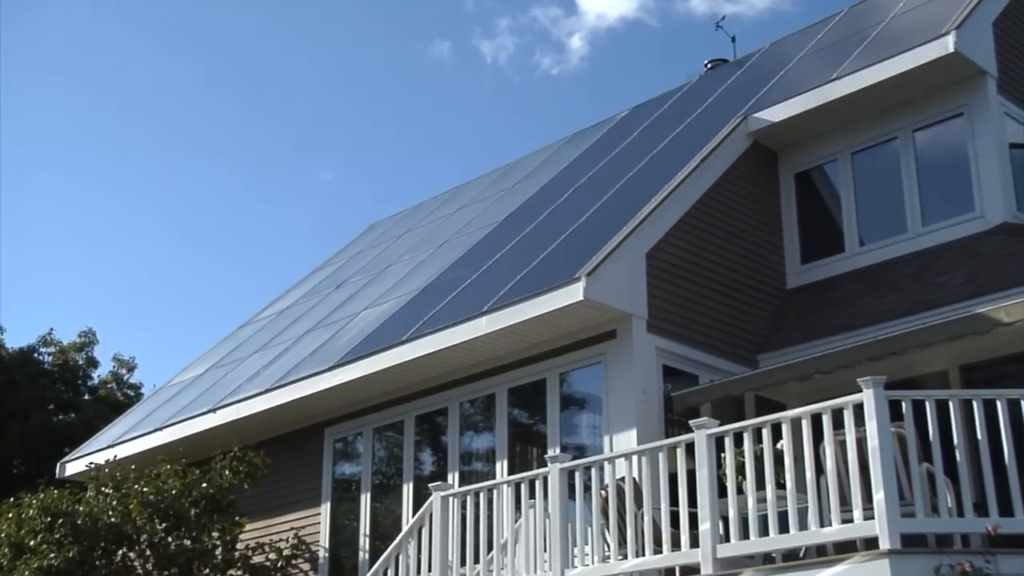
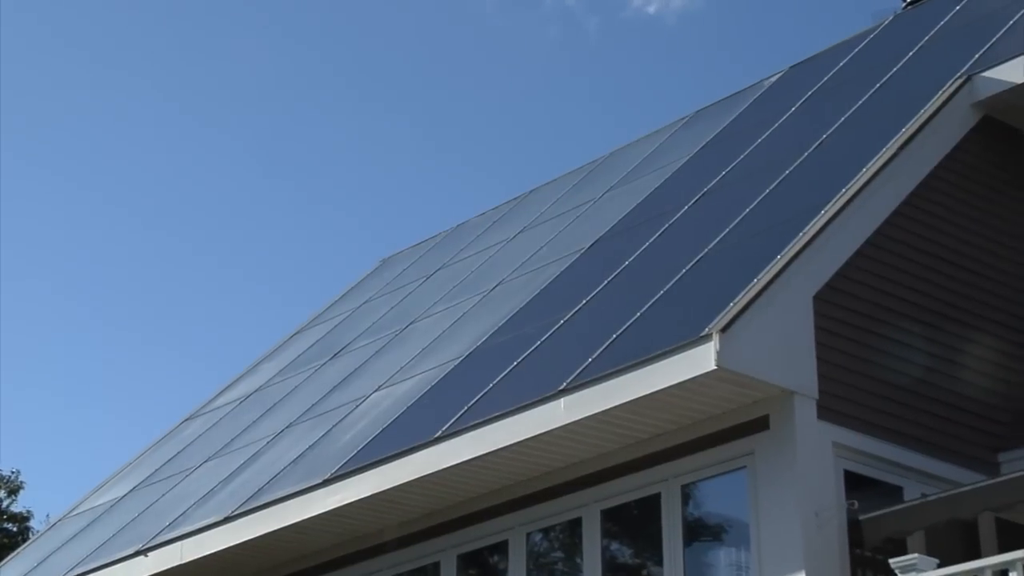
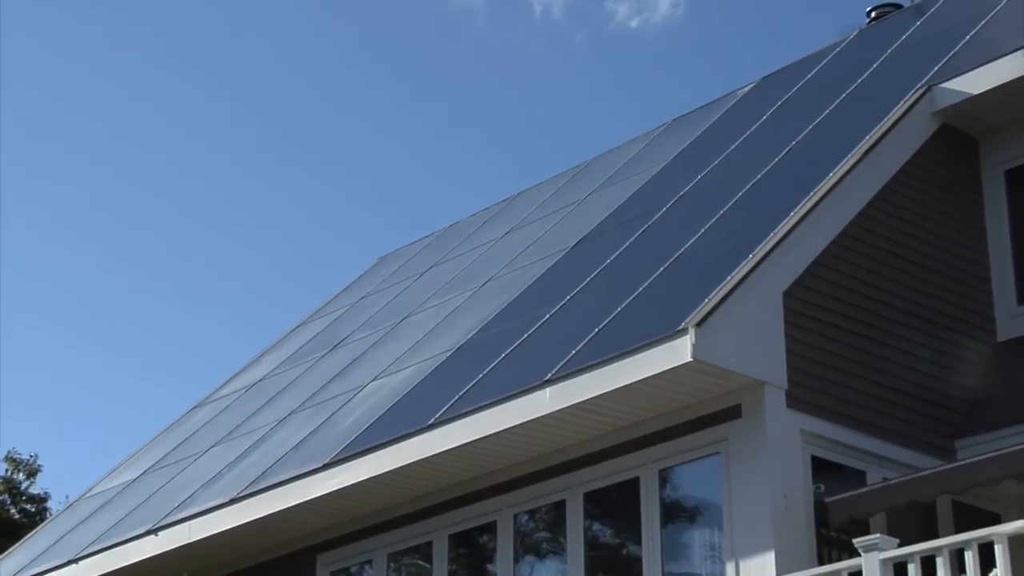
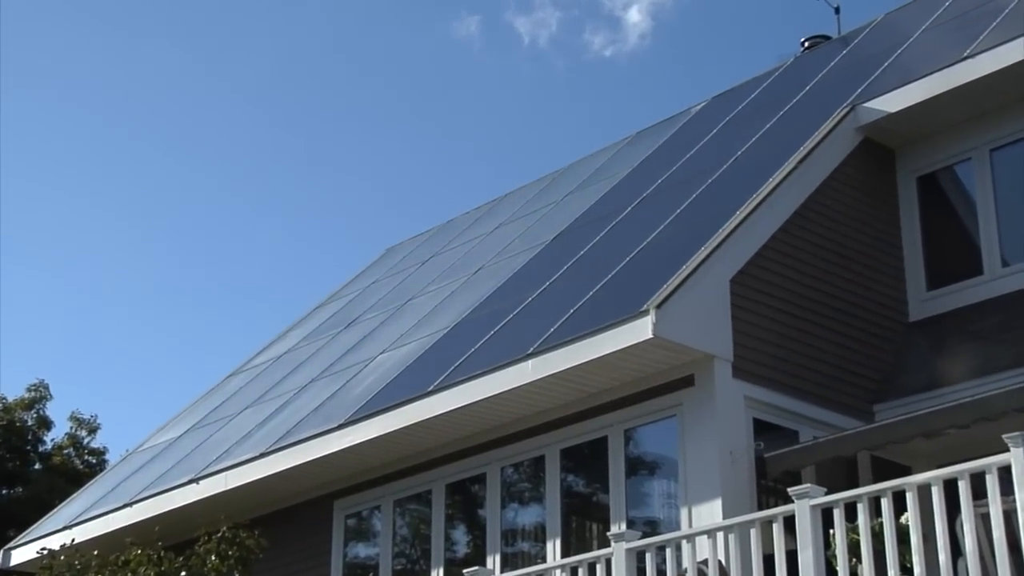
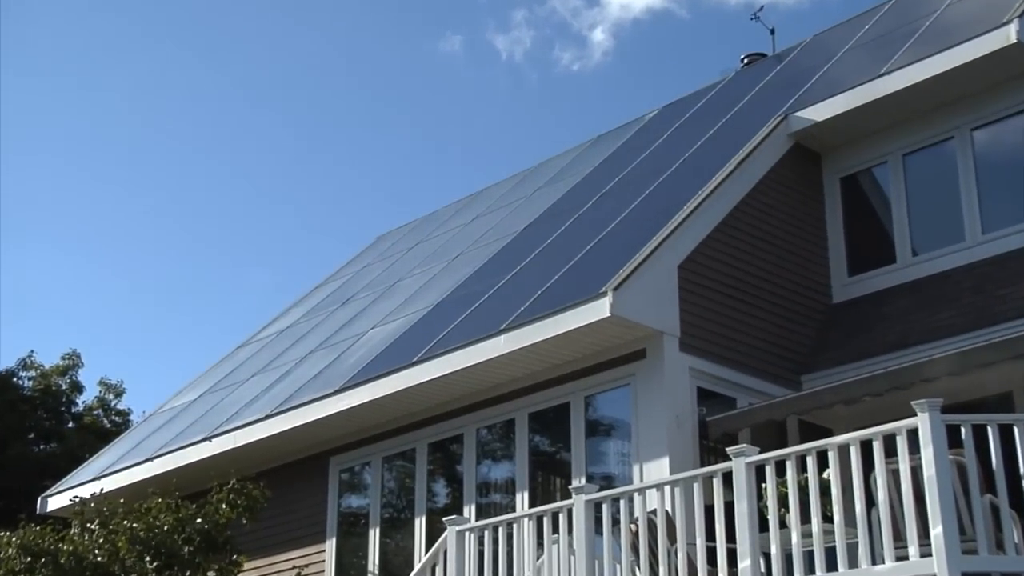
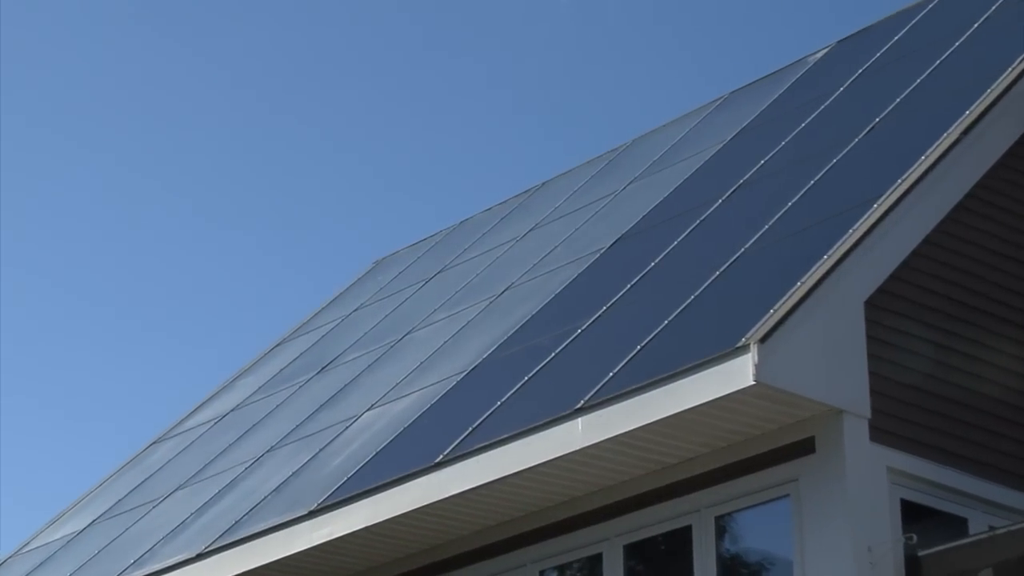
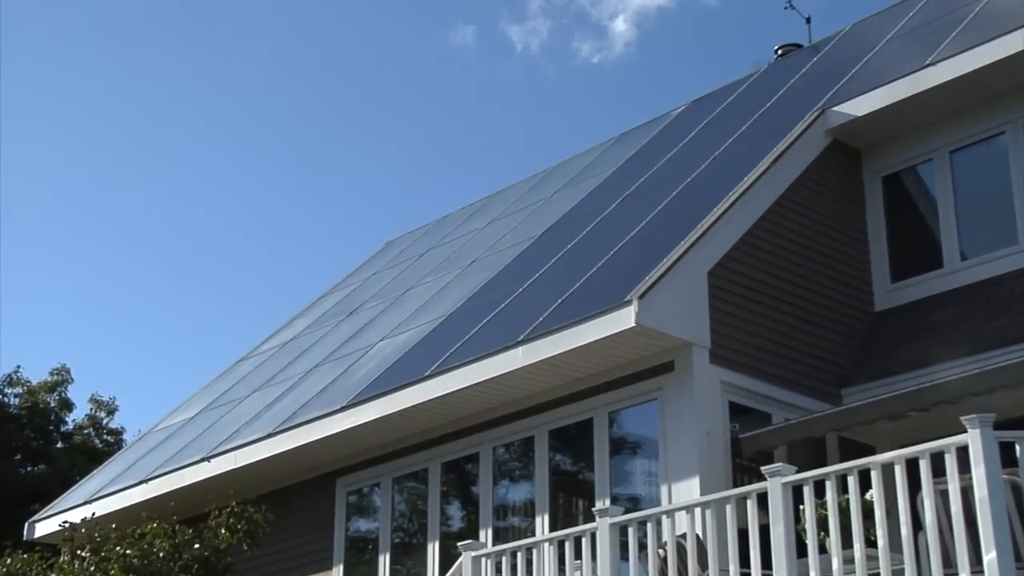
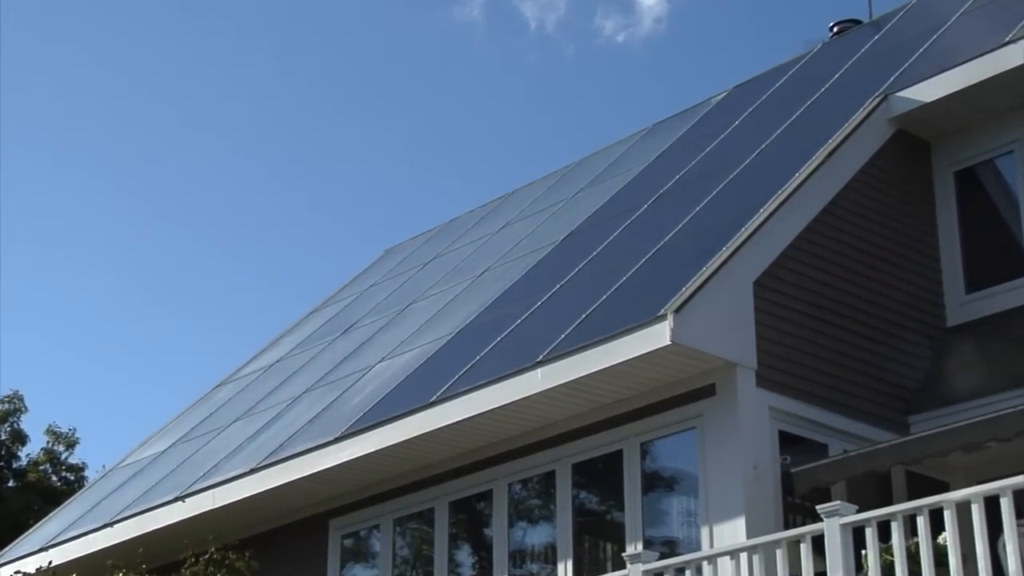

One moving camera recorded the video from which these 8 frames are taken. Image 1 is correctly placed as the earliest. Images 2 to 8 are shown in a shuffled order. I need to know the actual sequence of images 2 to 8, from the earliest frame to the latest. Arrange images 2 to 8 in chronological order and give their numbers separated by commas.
5, 7, 4, 8, 3, 2, 6
